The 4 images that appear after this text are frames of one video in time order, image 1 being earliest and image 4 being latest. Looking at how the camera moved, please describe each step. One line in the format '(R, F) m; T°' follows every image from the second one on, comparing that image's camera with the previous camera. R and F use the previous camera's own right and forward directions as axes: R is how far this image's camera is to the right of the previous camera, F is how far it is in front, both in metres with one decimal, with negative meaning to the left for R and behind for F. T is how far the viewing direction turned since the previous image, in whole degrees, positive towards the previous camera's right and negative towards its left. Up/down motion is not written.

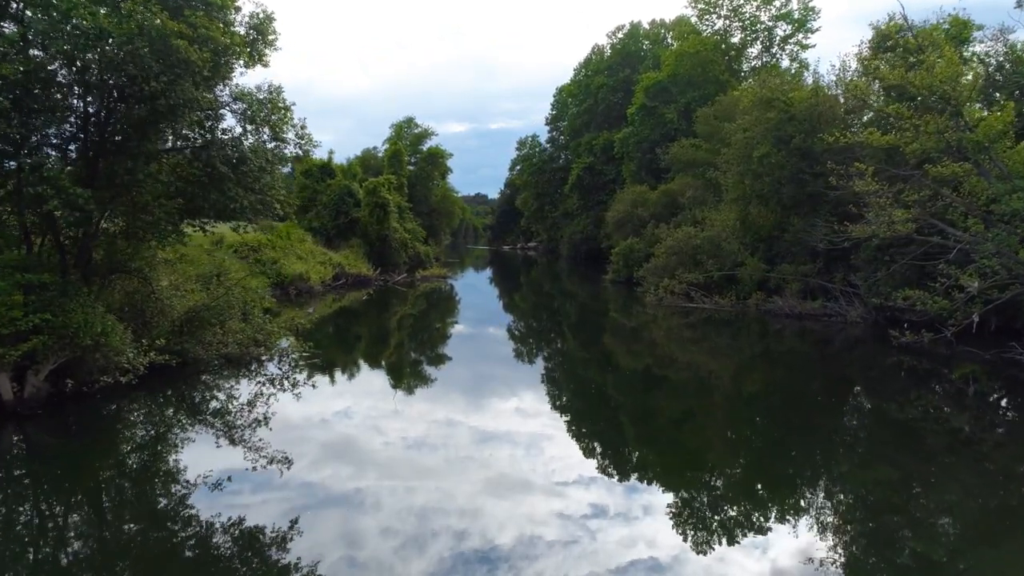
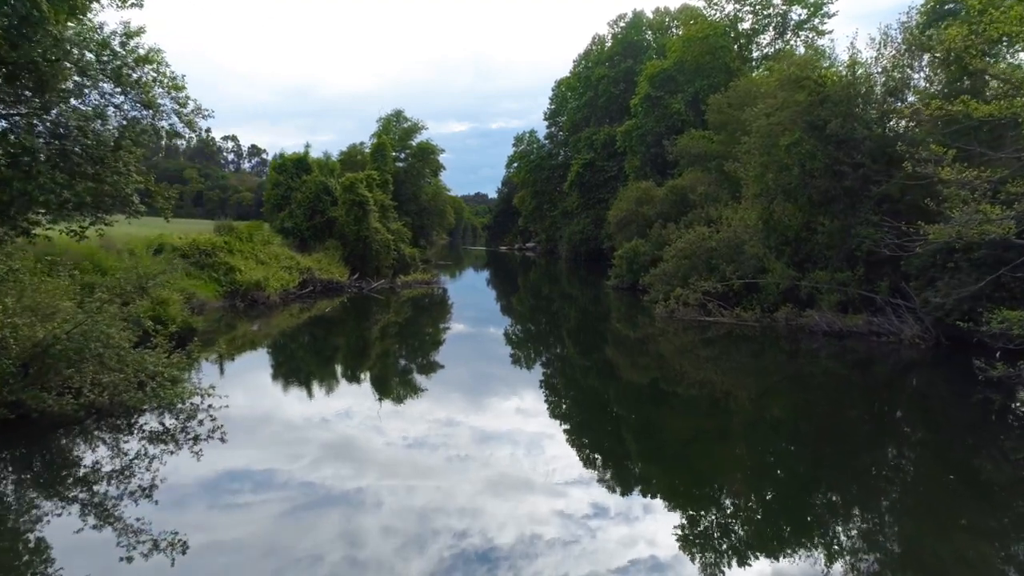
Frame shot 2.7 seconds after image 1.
(+0.2, +1.3) m; 0°
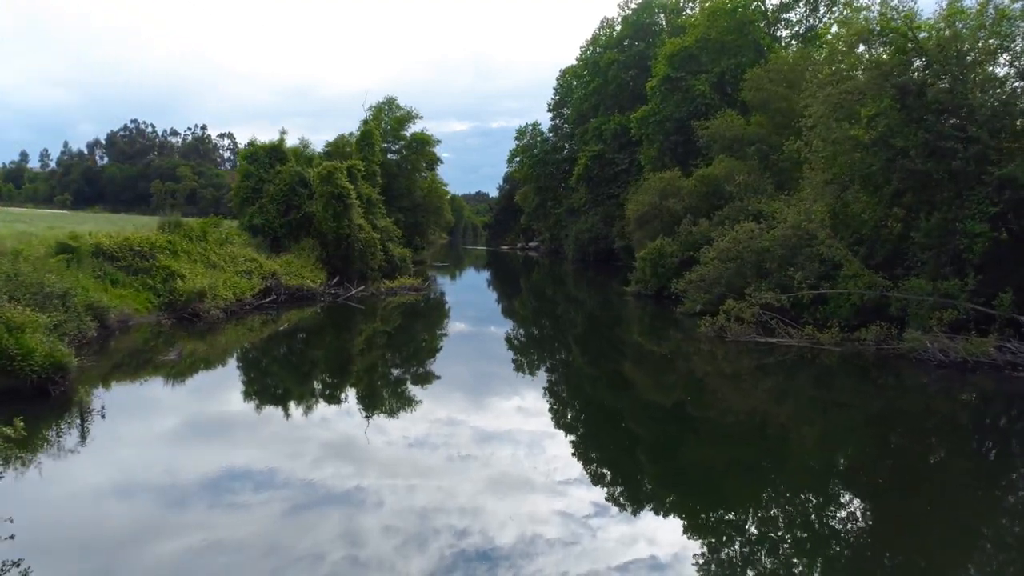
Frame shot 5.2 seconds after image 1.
(0.0, +1.7) m; 0°
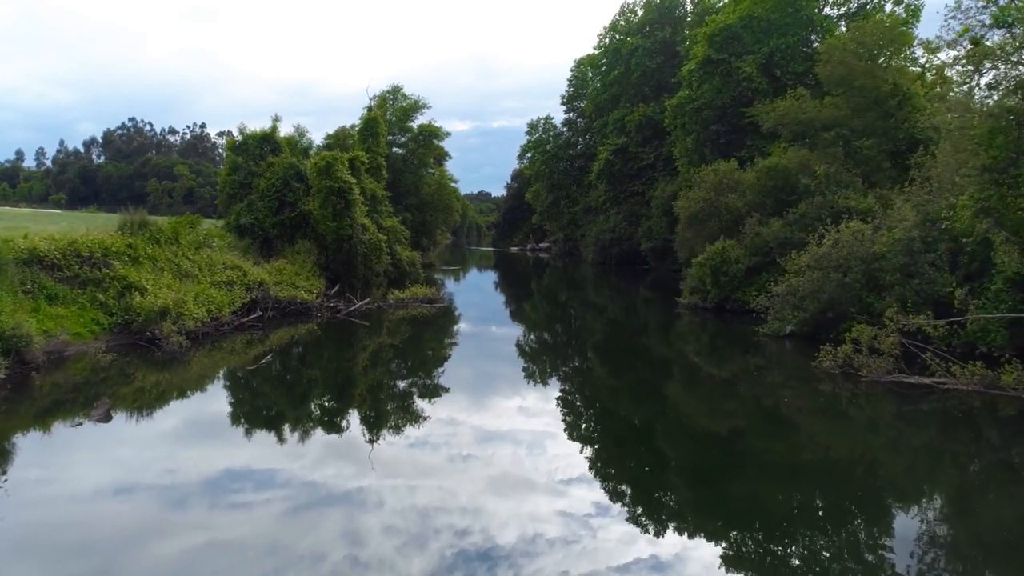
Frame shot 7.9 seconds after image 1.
(-0.4, +1.5) m; 0°
